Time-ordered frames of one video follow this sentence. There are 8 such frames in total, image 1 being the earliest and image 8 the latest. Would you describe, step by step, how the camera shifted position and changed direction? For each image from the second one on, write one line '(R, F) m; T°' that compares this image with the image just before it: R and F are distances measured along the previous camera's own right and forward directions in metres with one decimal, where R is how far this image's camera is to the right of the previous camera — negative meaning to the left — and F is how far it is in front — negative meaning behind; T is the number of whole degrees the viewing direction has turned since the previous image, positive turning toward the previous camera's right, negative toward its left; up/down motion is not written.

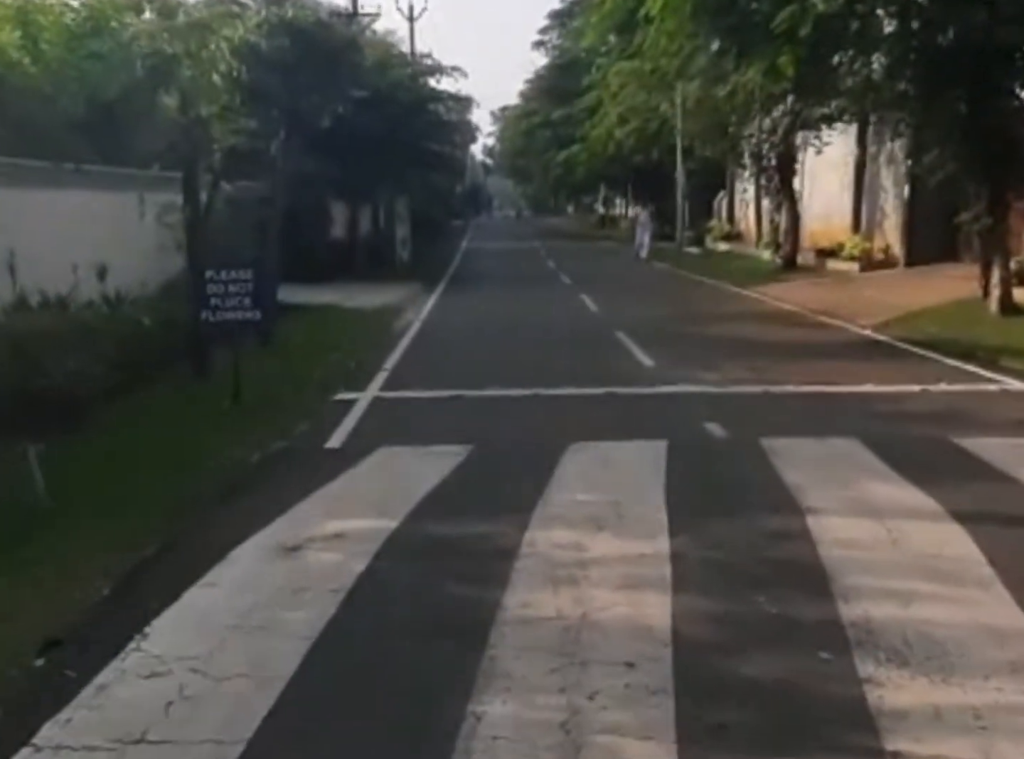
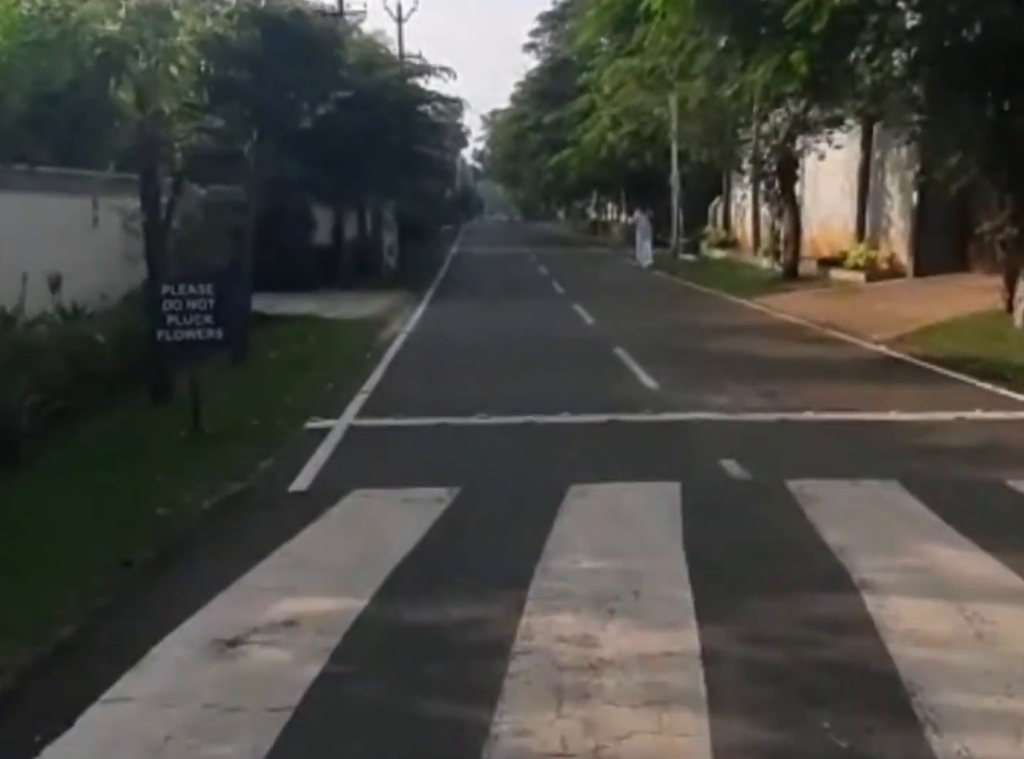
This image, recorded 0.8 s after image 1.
(0.0, +1.4) m; 0°
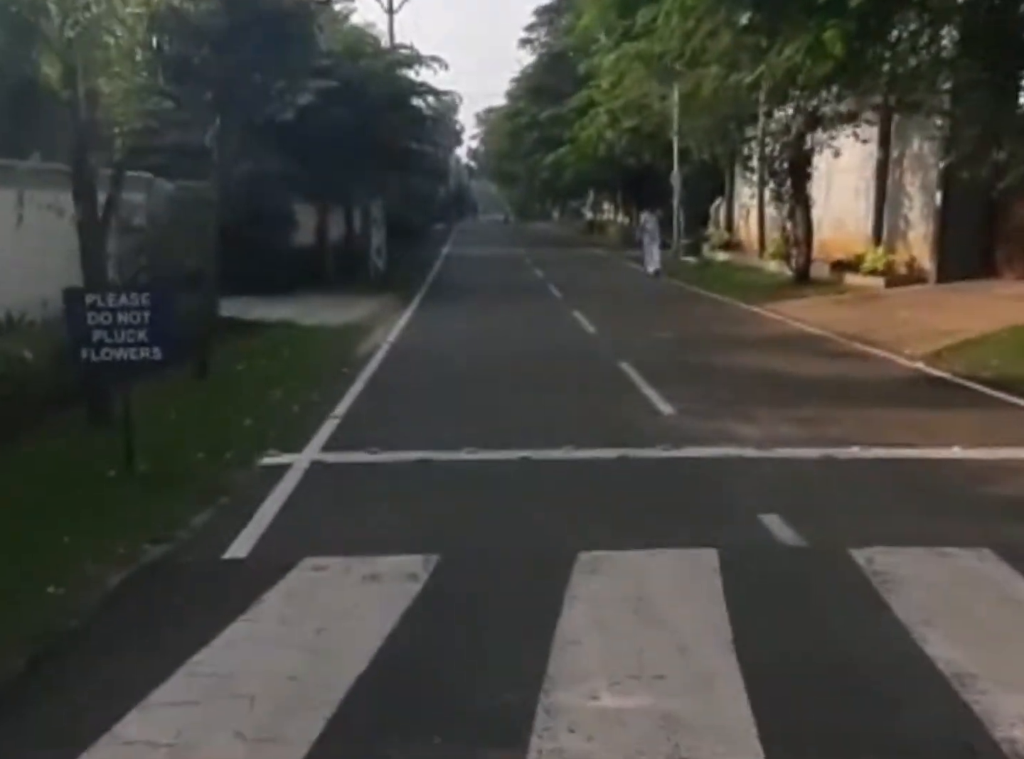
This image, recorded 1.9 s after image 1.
(0.0, +2.0) m; 0°
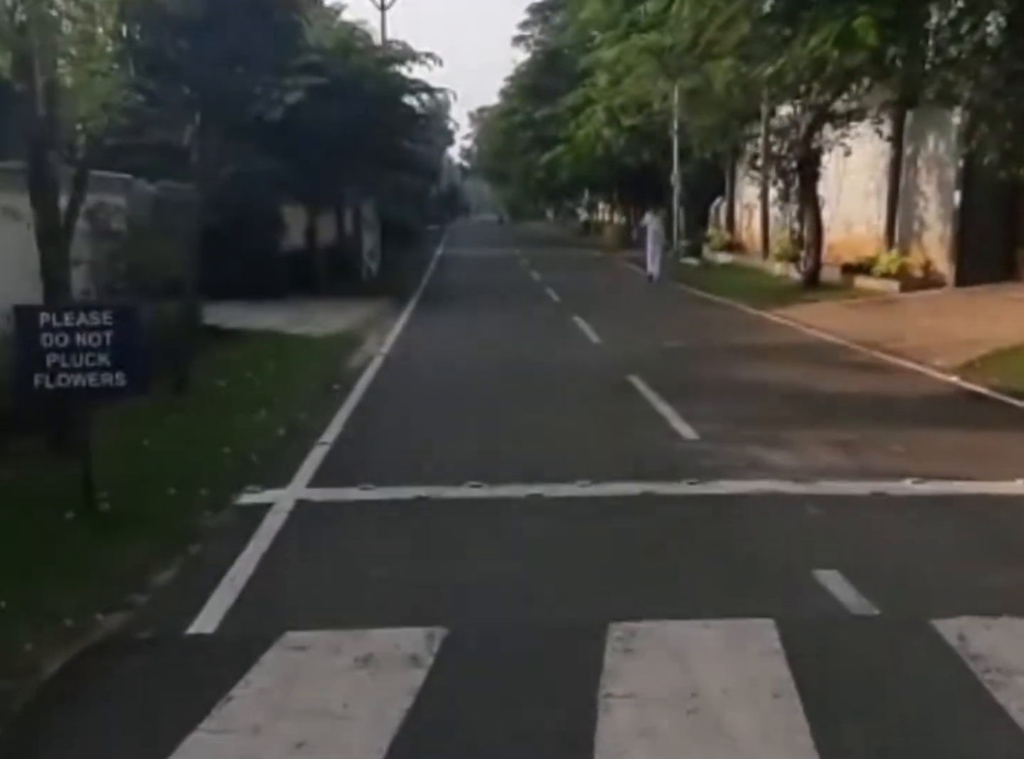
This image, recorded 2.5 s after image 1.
(-0.1, +1.2) m; 0°
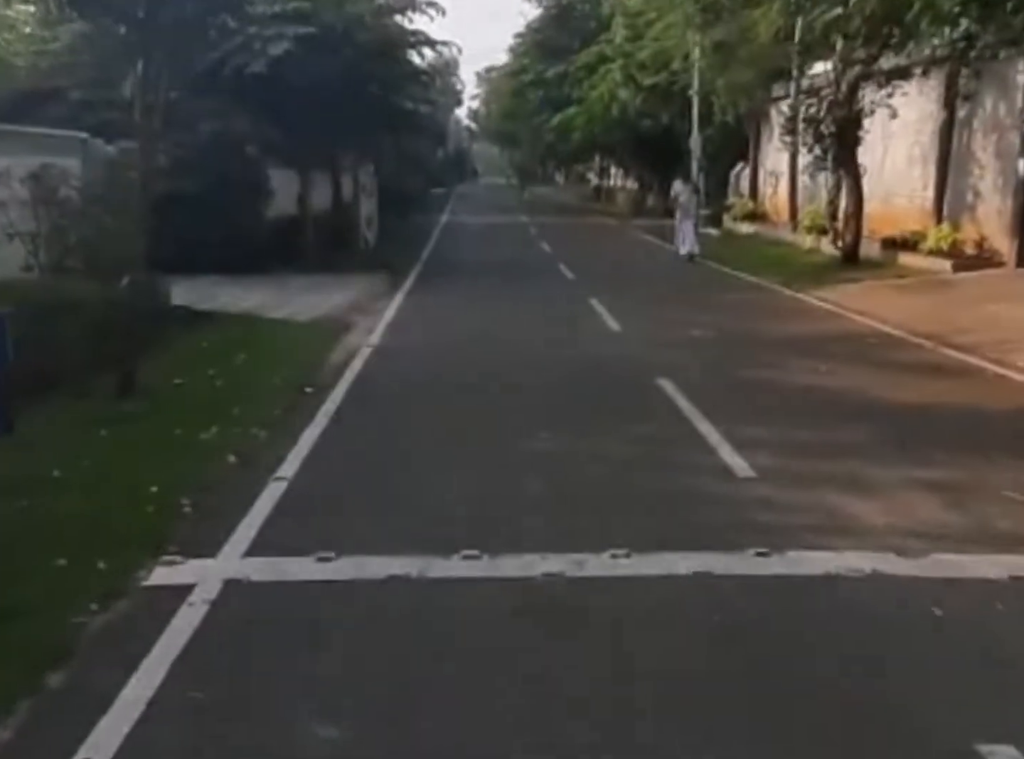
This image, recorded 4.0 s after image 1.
(0.0, +2.6) m; 0°
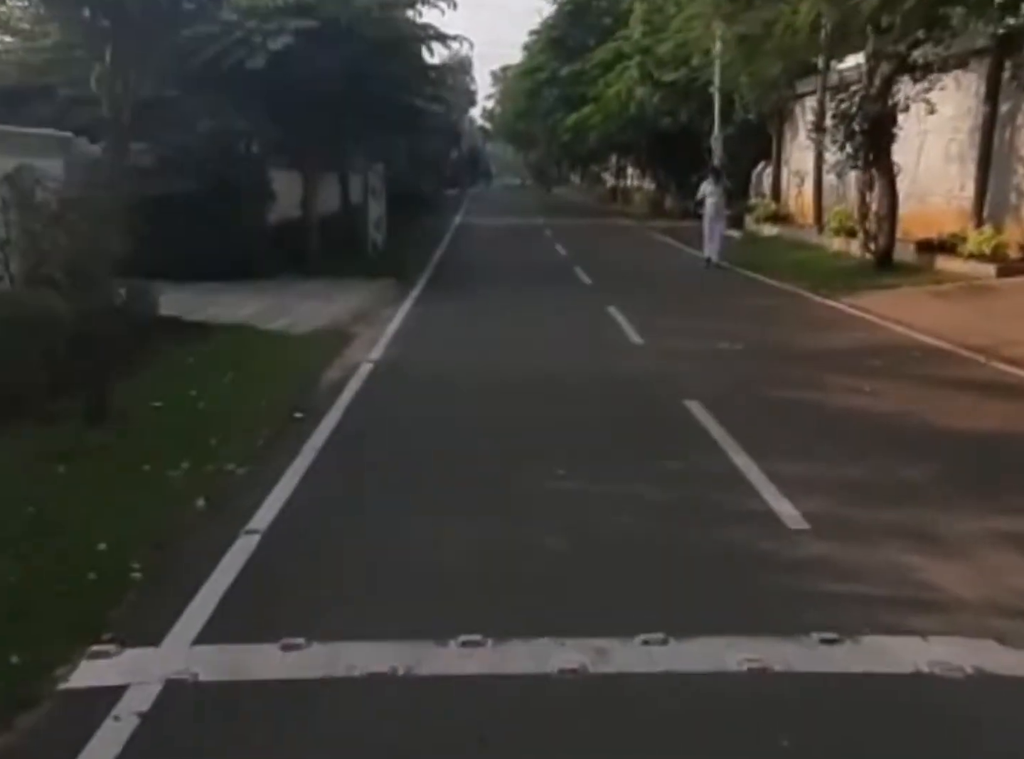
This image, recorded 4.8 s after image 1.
(0.0, +1.4) m; -1°
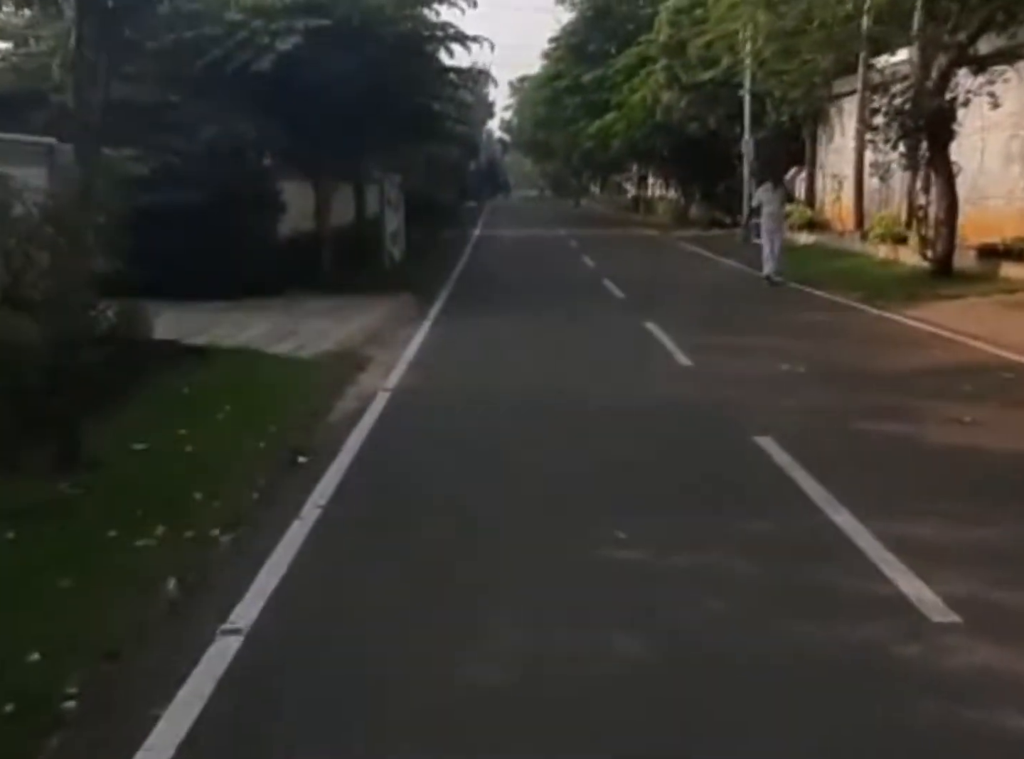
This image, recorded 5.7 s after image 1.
(-0.2, +1.9) m; -1°
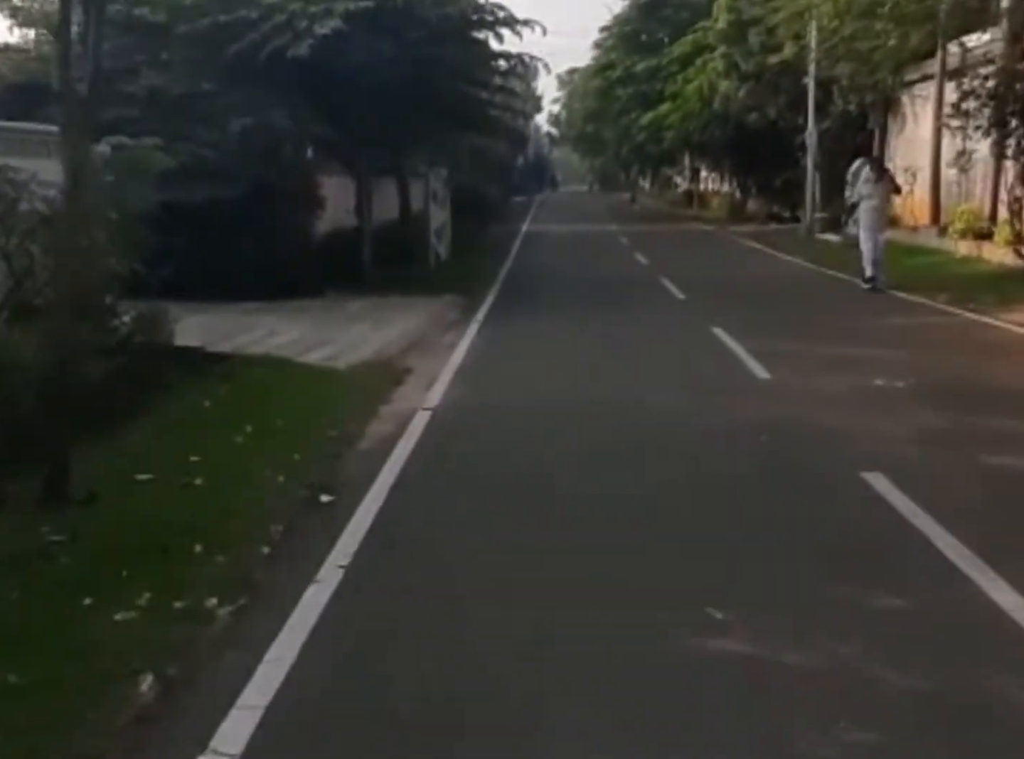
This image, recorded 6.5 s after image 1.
(-0.1, +1.7) m; -2°
